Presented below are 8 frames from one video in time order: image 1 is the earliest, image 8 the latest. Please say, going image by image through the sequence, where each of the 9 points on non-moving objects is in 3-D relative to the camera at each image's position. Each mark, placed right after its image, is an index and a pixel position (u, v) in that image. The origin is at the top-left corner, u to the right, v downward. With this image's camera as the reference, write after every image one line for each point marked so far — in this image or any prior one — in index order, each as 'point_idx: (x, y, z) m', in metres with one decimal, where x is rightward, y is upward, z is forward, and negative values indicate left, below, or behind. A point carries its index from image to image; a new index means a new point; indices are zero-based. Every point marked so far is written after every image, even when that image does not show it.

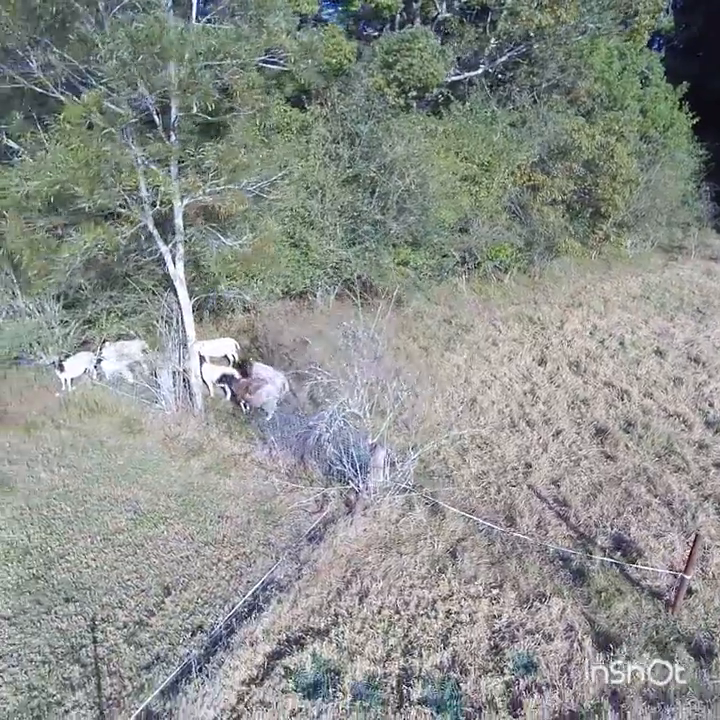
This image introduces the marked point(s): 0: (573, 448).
0: (+2.4, -1.0, +7.4) m
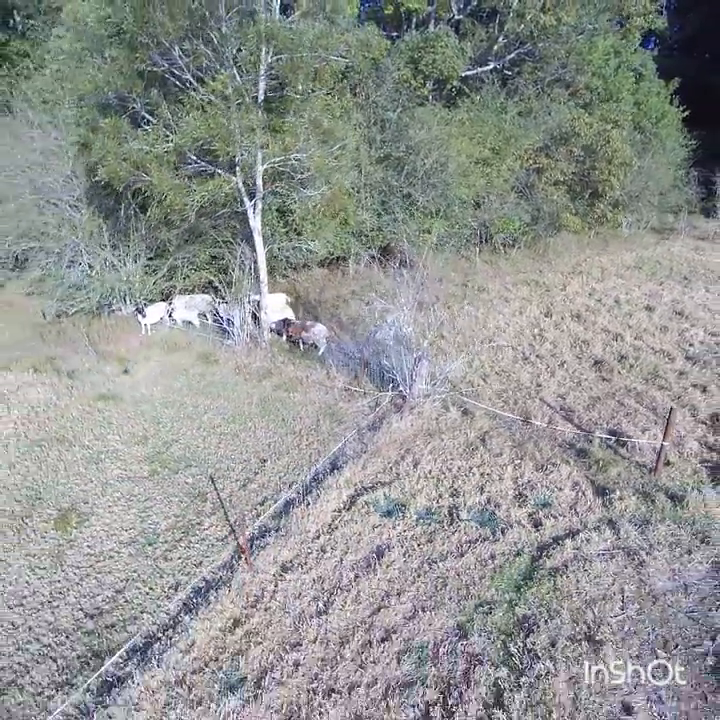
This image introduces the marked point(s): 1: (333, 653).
0: (+2.9, -0.2, +8.9) m
1: (-0.2, -2.0, +4.5) m
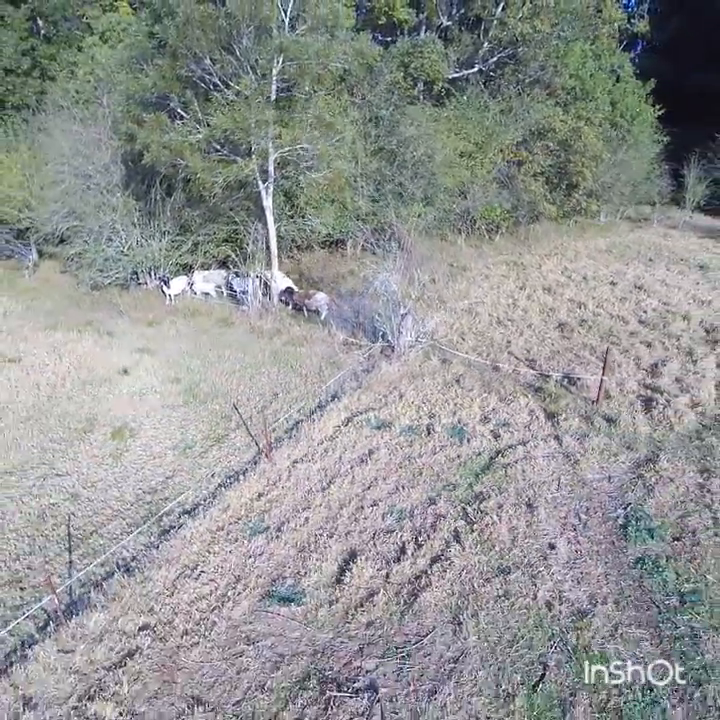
0: (+2.9, +0.4, +10.4) m
1: (-0.2, -1.4, +6.0) m
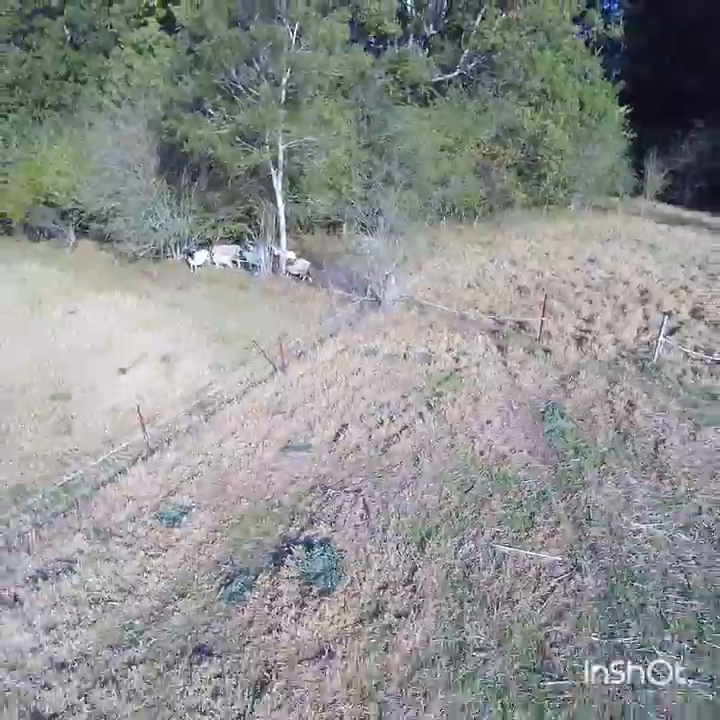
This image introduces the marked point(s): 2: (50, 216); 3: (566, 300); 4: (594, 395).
0: (+2.8, +1.3, +12.6) m
1: (-0.3, -0.5, +8.2) m
2: (-7.2, +3.4, +15.3) m
3: (+3.9, +1.1, +12.2) m
4: (+3.1, -0.5, +8.6) m
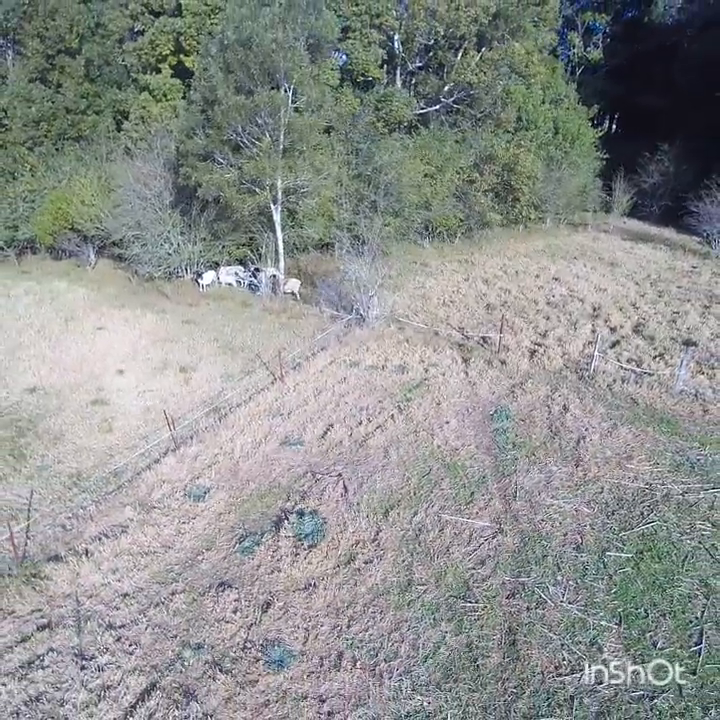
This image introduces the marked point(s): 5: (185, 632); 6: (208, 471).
0: (+2.5, +1.1, +14.5) m
1: (-0.6, -0.7, +10.1) m
2: (-7.5, +3.2, +17.2) m
3: (+3.6, +1.0, +14.2) m
4: (+2.8, -0.6, +10.5) m
5: (-1.6, -2.6, +6.1) m
6: (-2.0, -1.4, +8.5) m
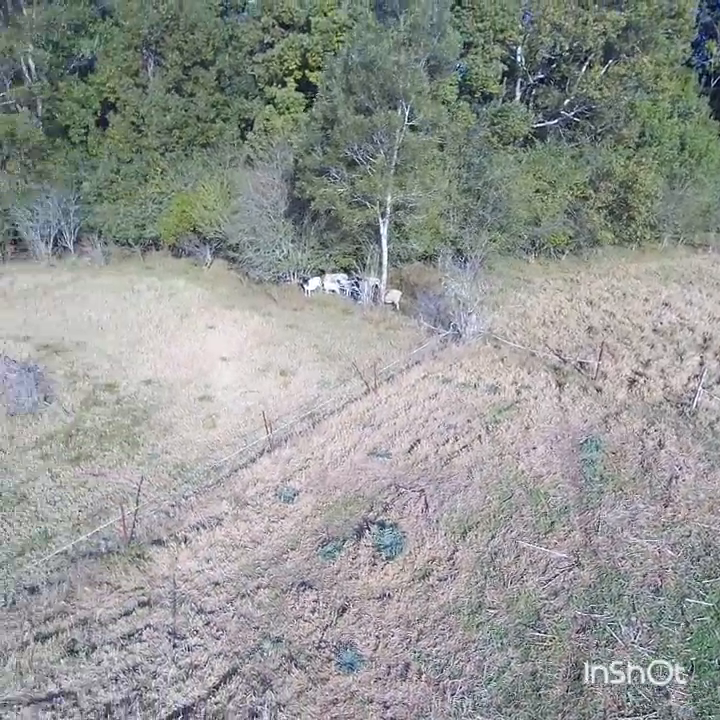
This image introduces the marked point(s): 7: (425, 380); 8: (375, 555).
0: (+4.7, +0.6, +14.3) m
1: (+0.8, -1.0, +10.4) m
2: (-4.7, +3.4, +18.4) m
3: (+5.7, +0.4, +13.8) m
4: (+4.2, -1.1, +10.3) m
5: (-0.9, -2.7, +6.7) m
6: (-0.8, -1.6, +9.0) m
7: (+1.1, -0.4, +11.7) m
8: (+0.2, -2.2, +7.5) m
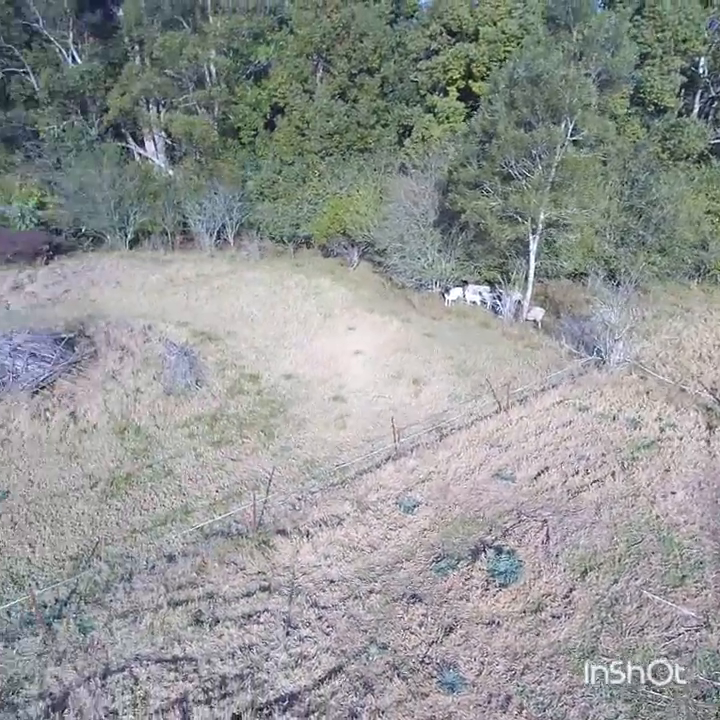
0: (+7.5, -0.2, +13.2) m
1: (+2.8, -1.3, +10.1) m
2: (-0.5, +3.4, +19.1) m
3: (+8.4, -0.6, +12.5) m
4: (+6.1, -1.9, +9.4) m
5: (+0.2, -2.8, +6.9) m
6: (+0.8, -1.8, +9.1) m
7: (+3.5, -0.8, +11.4) m
8: (+1.5, -2.5, +7.4) m
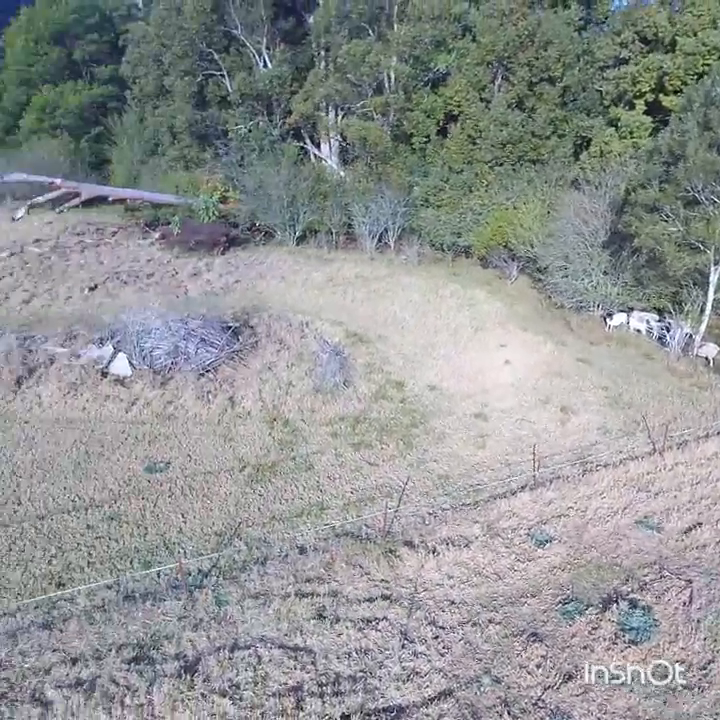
0: (+10.1, -1.4, +11.3) m
1: (+4.8, -2.0, +9.4) m
2: (+4.2, +3.0, +18.8) m
3: (+10.8, -1.8, +10.4) m
4: (+7.8, -2.9, +7.9) m
5: (+1.4, -3.1, +6.8) m
6: (+2.6, -2.2, +8.8) m
7: (+5.8, -1.5, +10.4) m
8: (+2.8, -2.9, +7.1) m
